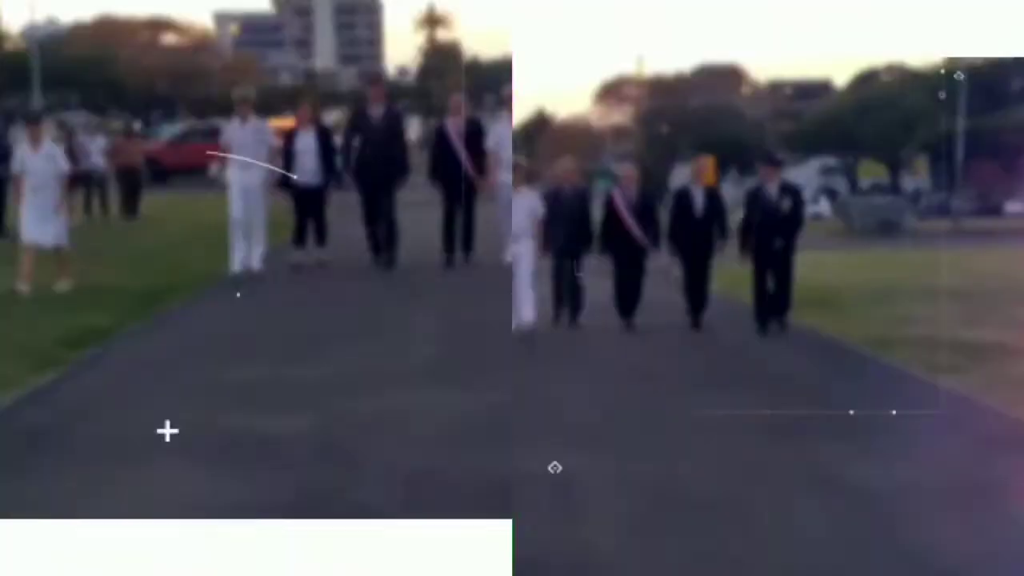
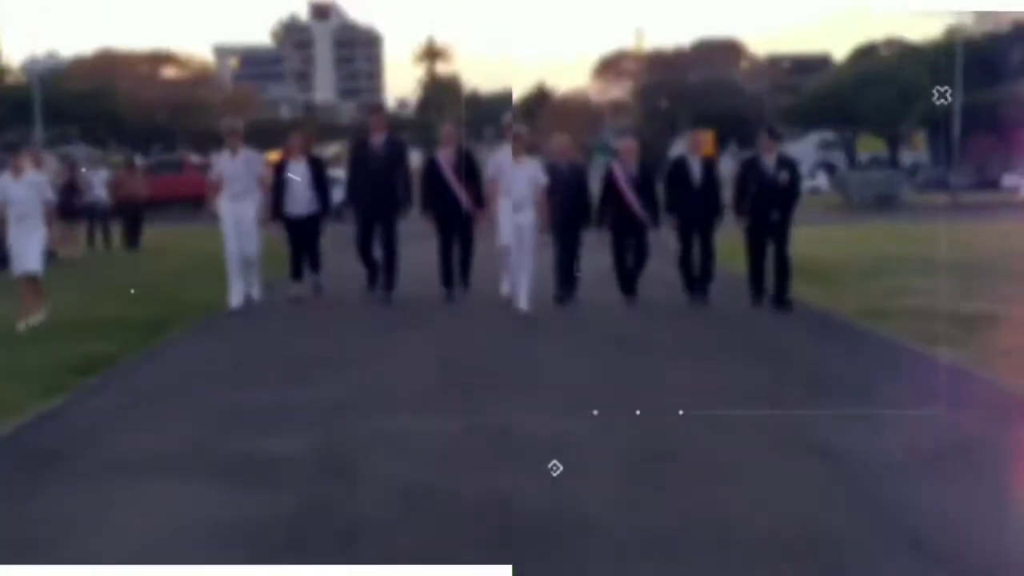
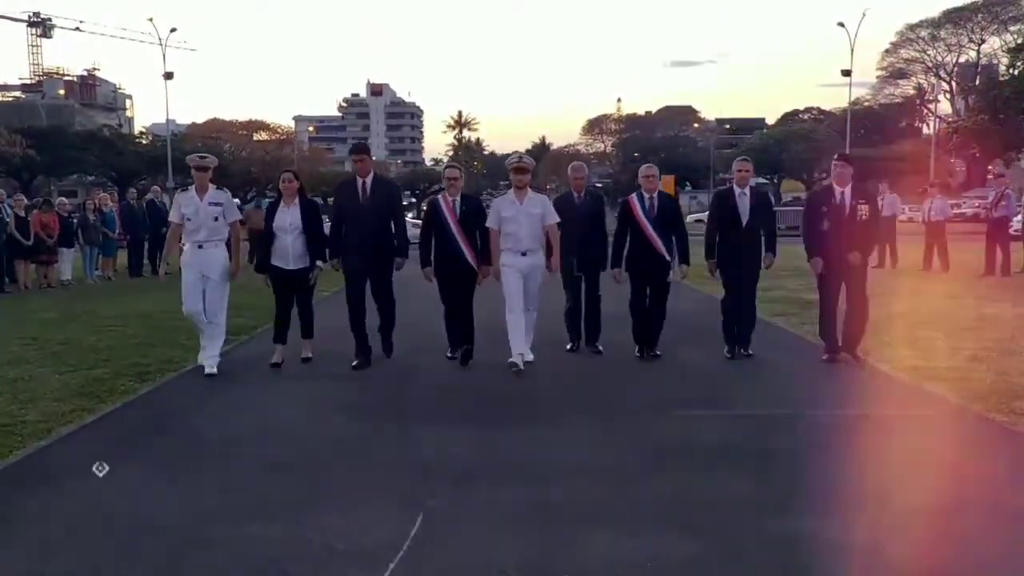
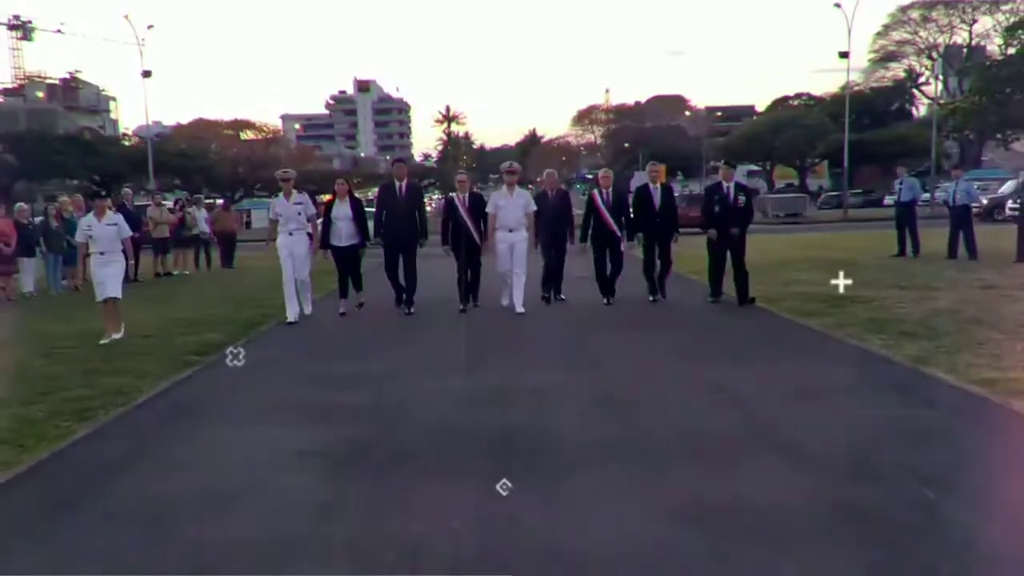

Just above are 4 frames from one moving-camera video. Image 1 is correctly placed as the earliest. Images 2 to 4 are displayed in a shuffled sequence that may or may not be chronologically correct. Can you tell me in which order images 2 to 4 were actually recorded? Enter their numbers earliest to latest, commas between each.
2, 4, 3
